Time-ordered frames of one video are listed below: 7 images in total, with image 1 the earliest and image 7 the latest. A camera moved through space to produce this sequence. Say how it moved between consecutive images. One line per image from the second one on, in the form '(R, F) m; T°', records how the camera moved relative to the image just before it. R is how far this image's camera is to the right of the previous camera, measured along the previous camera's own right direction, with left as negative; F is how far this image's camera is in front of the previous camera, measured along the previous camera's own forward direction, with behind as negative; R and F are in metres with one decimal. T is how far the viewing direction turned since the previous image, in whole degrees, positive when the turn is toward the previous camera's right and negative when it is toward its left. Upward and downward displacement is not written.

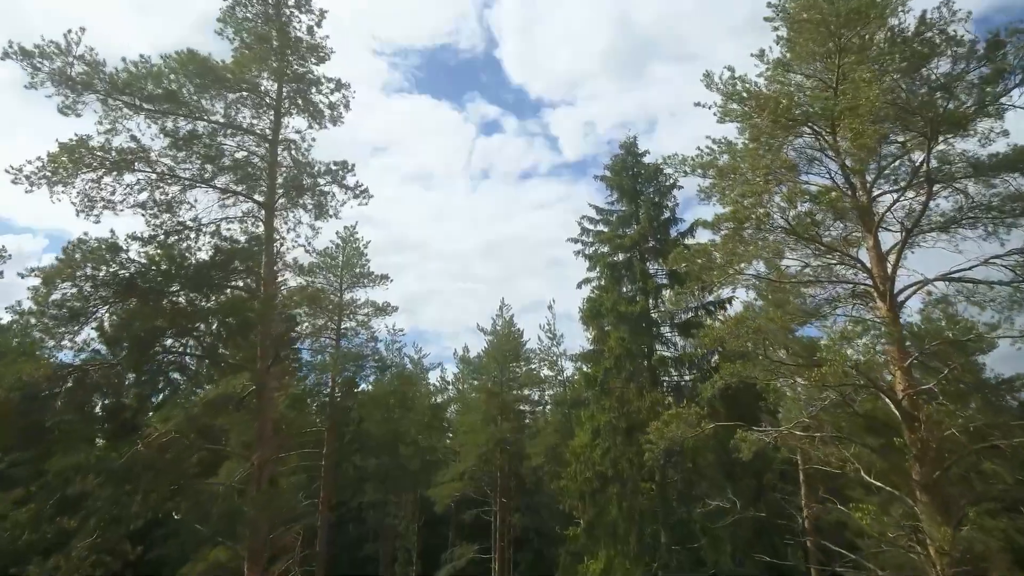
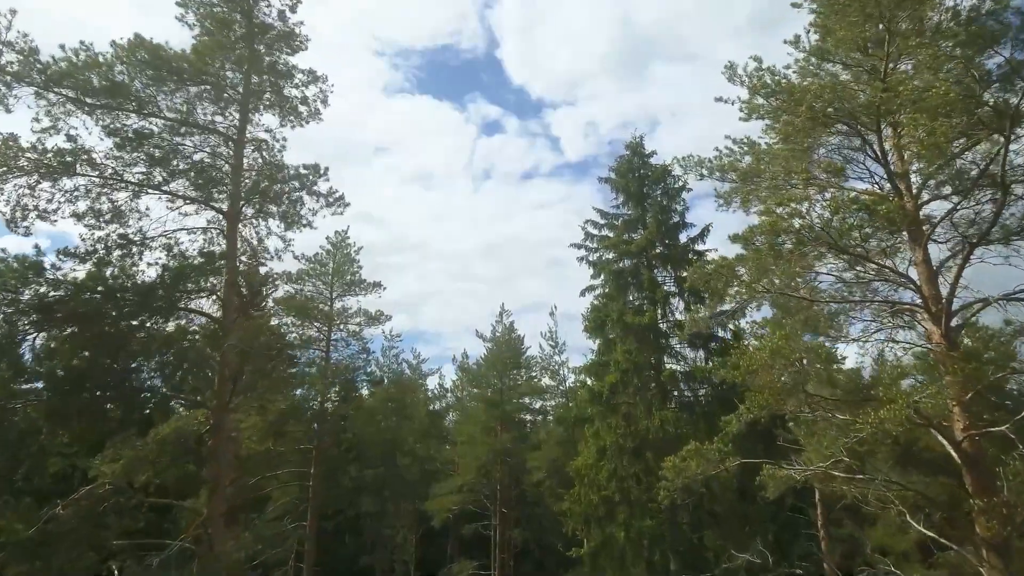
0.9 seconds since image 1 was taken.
(+0.1, +1.5) m; 0°
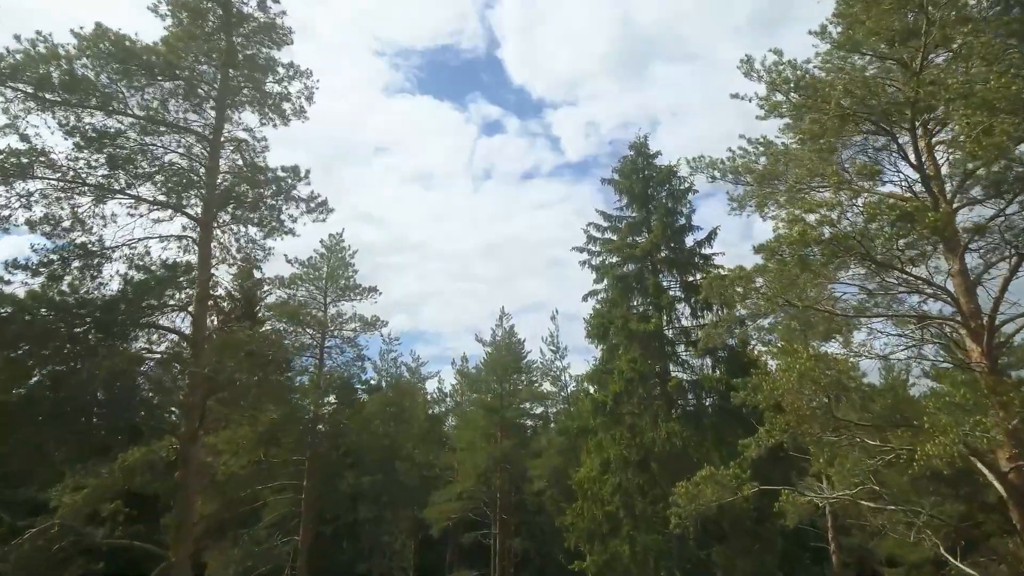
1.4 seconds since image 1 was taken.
(0.0, +0.9) m; 0°
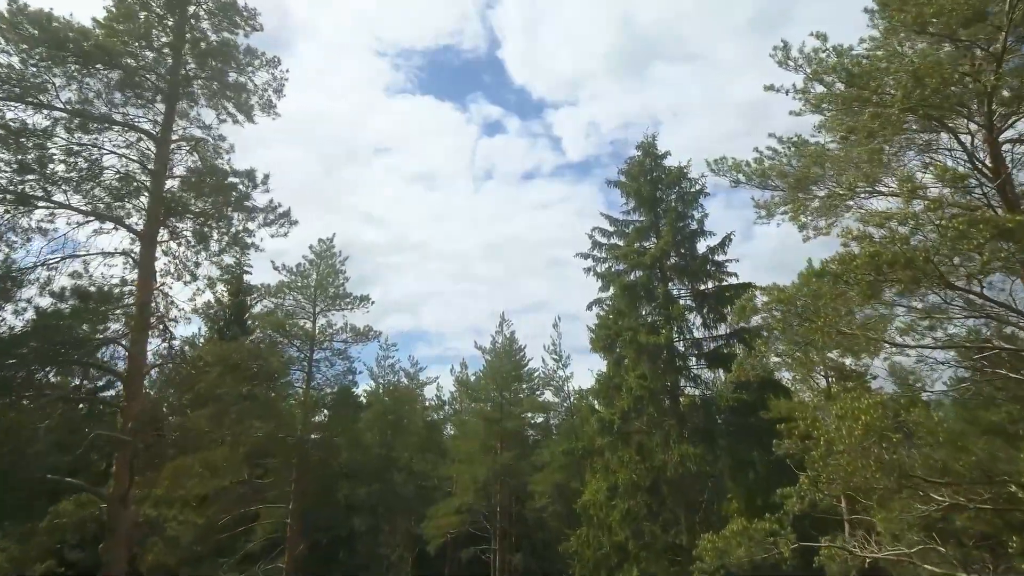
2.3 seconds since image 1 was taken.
(0.0, +1.5) m; 0°
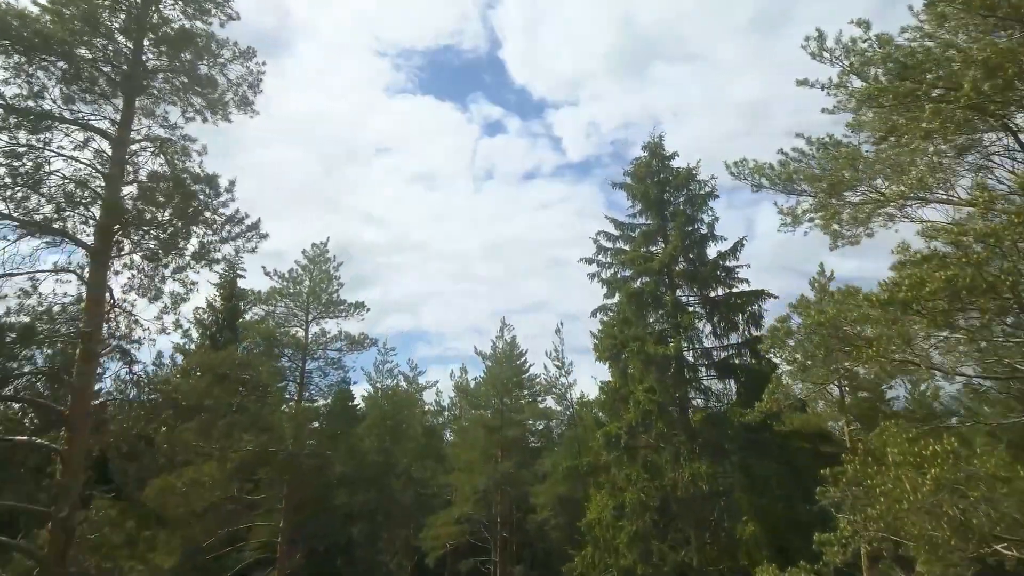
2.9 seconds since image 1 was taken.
(0.0, +1.0) m; 0°
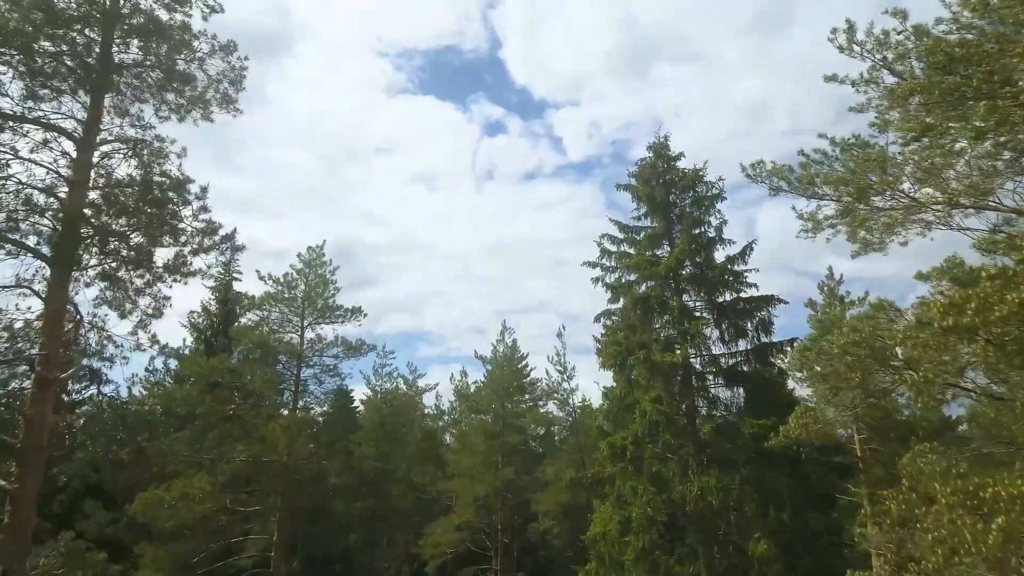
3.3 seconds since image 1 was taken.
(0.0, +0.7) m; 0°
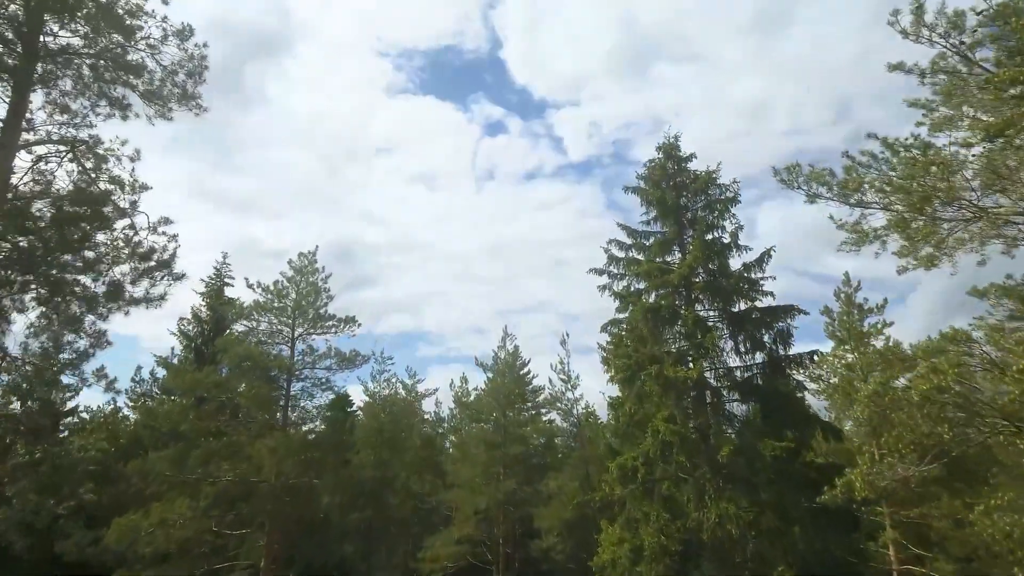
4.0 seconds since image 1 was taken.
(-0.1, +1.2) m; 0°
